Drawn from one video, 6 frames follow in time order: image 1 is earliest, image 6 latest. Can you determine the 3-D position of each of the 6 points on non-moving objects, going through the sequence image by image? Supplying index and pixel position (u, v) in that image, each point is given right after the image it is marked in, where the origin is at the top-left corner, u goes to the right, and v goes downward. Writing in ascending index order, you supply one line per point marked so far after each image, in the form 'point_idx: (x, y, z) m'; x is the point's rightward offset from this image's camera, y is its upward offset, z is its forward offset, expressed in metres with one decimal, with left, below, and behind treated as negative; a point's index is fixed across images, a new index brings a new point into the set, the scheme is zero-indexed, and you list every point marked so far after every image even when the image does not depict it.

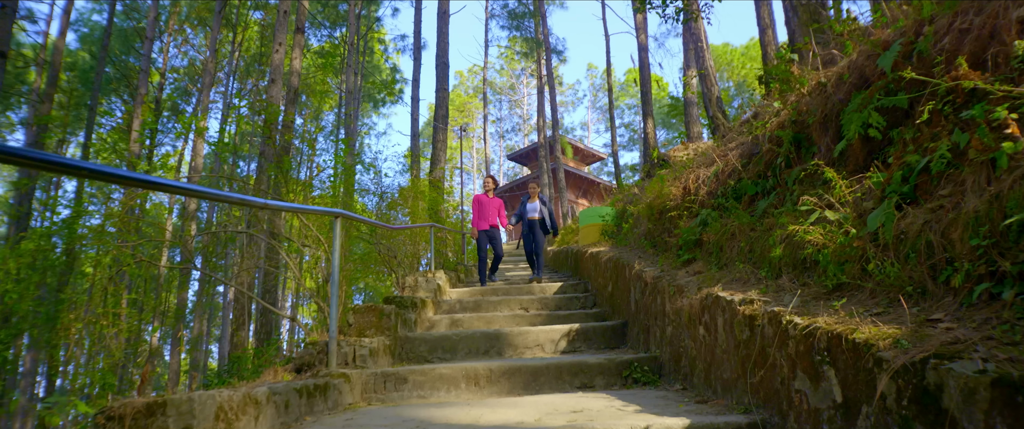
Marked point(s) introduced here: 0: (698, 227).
0: (+1.2, -0.1, +3.5) m
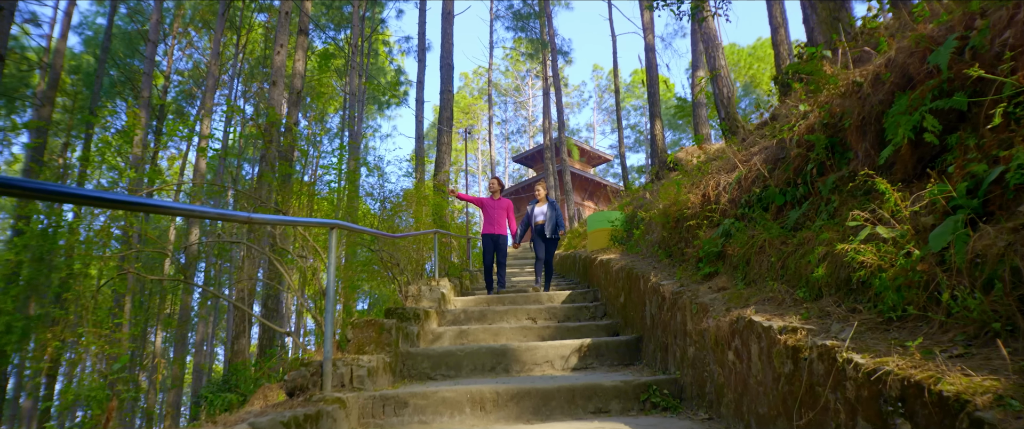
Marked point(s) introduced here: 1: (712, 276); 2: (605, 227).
0: (+1.3, -0.1, +3.3) m
1: (+1.2, -0.4, +3.2) m
2: (+1.4, -0.2, +8.3) m
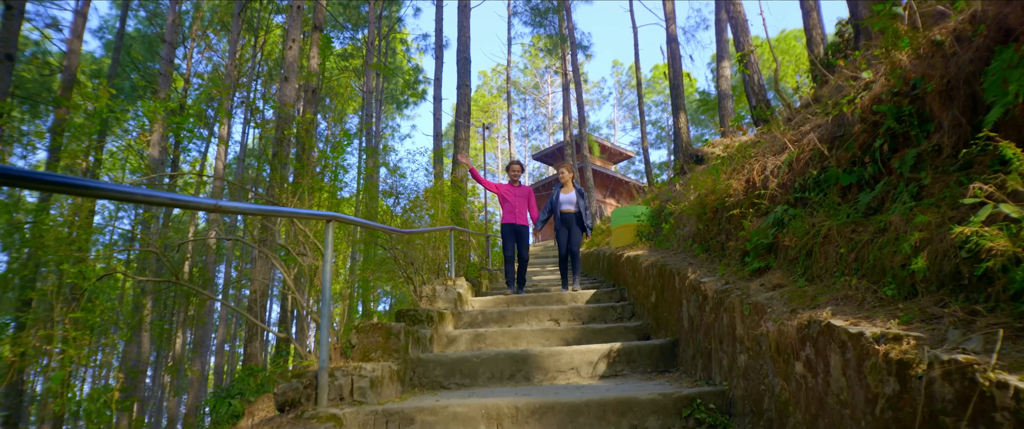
0: (+1.4, -0.1, +2.9) m
1: (+1.3, -0.3, +2.8) m
2: (+1.7, -0.1, +7.8) m
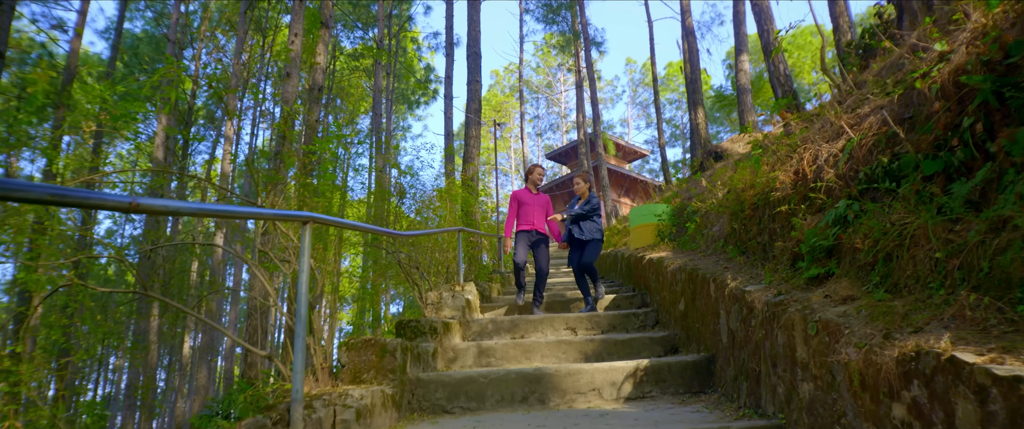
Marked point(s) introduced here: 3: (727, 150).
0: (+1.4, -0.1, +2.4) m
1: (+1.3, -0.3, +2.3) m
2: (+1.9, -0.1, +7.3) m
3: (+4.4, +1.3, +11.1) m
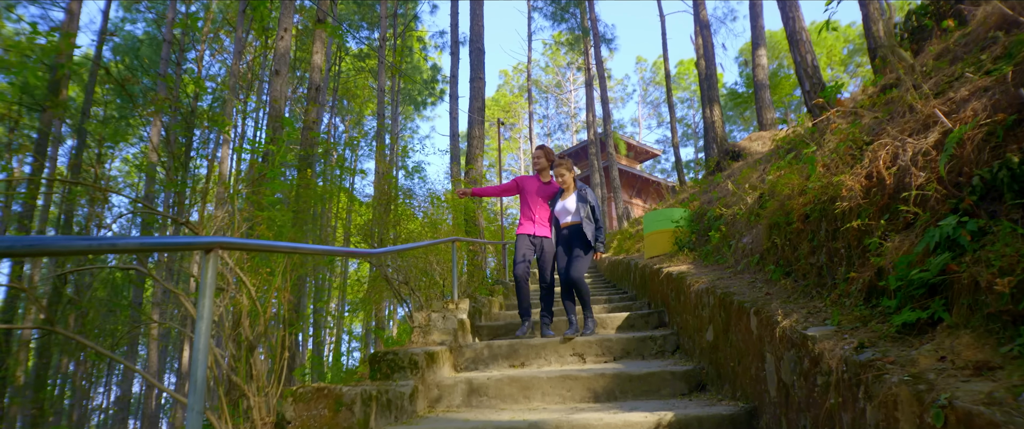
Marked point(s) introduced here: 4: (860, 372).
0: (+1.3, -0.1, +1.7) m
1: (+1.3, -0.3, +1.7) m
2: (+1.9, -0.2, +6.7) m
3: (+4.5, +1.3, +10.4) m
4: (+1.0, -0.5, +1.6) m
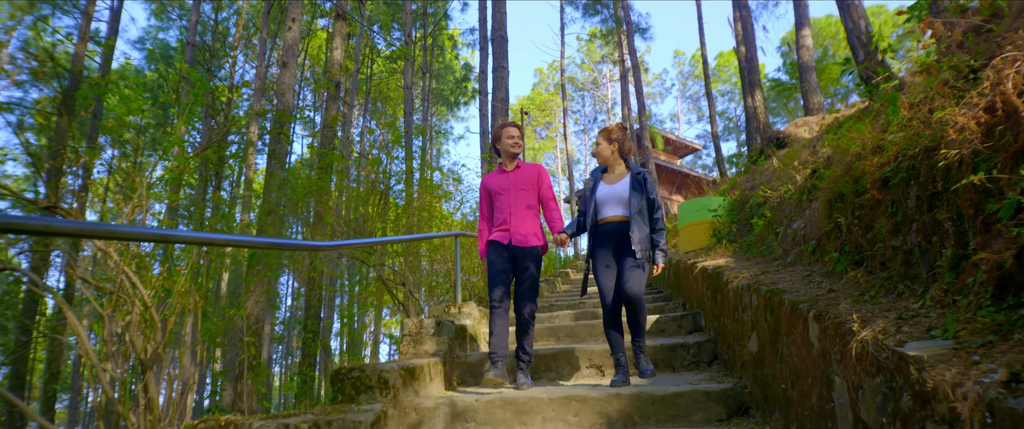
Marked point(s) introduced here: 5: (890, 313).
0: (+1.1, 0.0, +1.0) m
1: (+1.1, -0.2, +0.9) m
2: (+2.1, 0.0, +5.9) m
3: (+4.9, +1.4, +9.4) m
4: (+0.8, -0.3, +0.9) m
5: (+1.1, -0.3, +1.6) m
